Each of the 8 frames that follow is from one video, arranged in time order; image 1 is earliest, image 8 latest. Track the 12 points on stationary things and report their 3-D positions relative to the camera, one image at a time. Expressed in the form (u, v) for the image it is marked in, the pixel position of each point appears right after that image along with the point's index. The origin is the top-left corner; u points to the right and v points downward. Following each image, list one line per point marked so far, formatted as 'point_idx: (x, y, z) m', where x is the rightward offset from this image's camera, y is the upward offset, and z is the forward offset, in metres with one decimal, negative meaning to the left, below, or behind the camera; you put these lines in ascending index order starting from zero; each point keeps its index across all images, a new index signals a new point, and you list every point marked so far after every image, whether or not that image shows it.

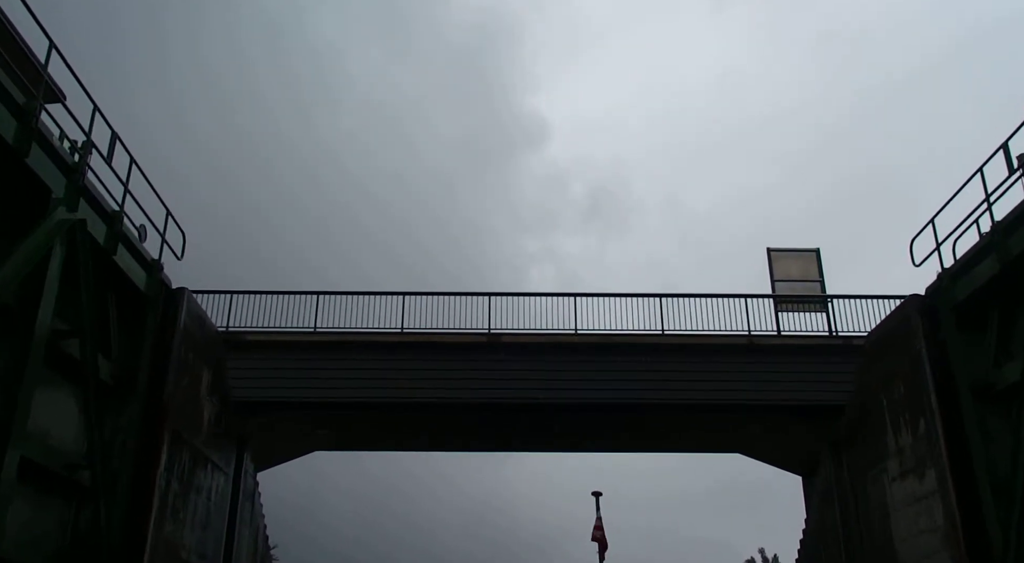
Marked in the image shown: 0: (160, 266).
0: (-6.4, +0.3, +15.1) m
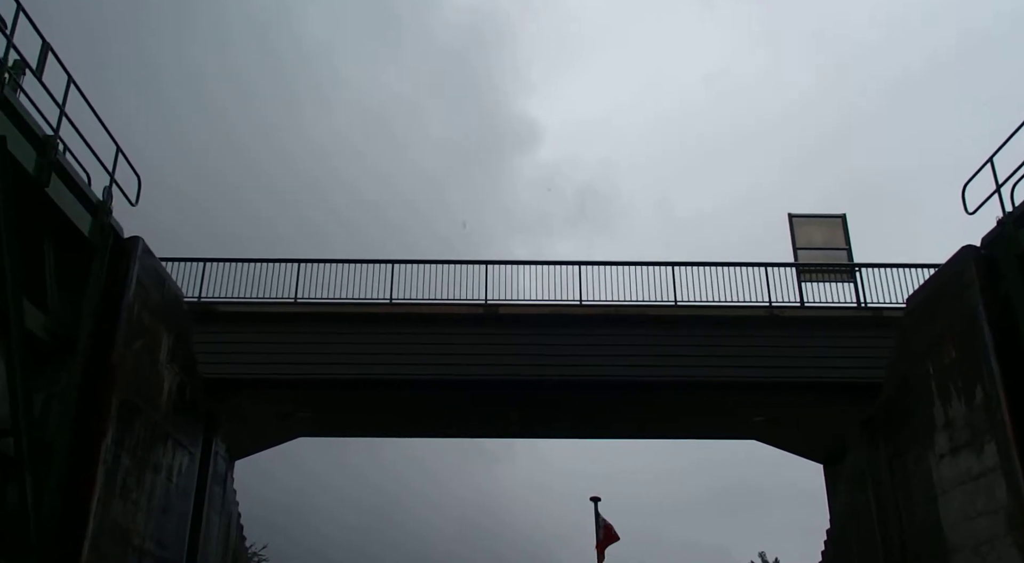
0: (-6.4, +1.1, +13.2) m
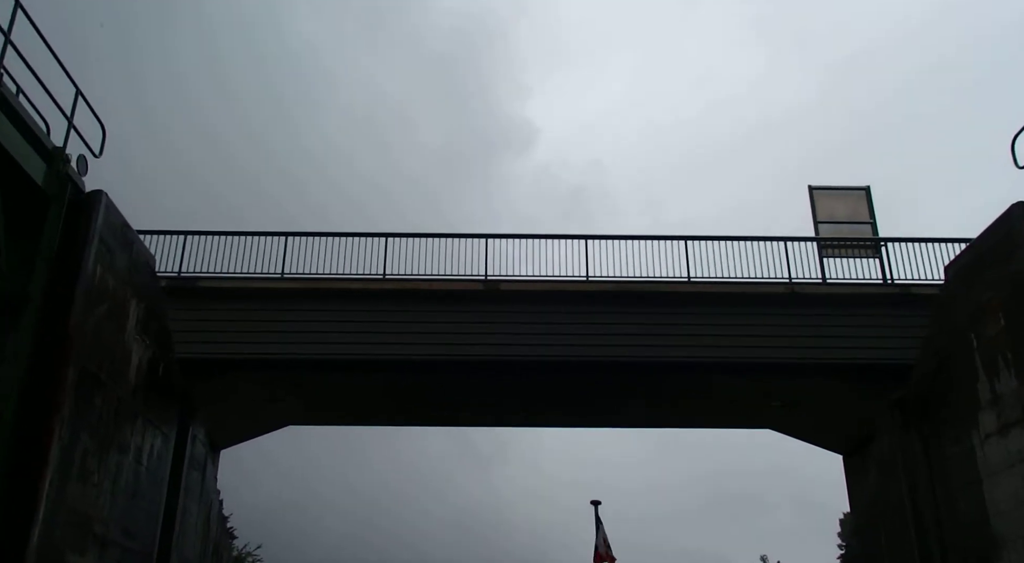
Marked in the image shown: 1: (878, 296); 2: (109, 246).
0: (-6.3, +1.8, +11.9) m
1: (+8.0, -0.3, +18.4) m
2: (-6.2, +0.5, +12.9) m
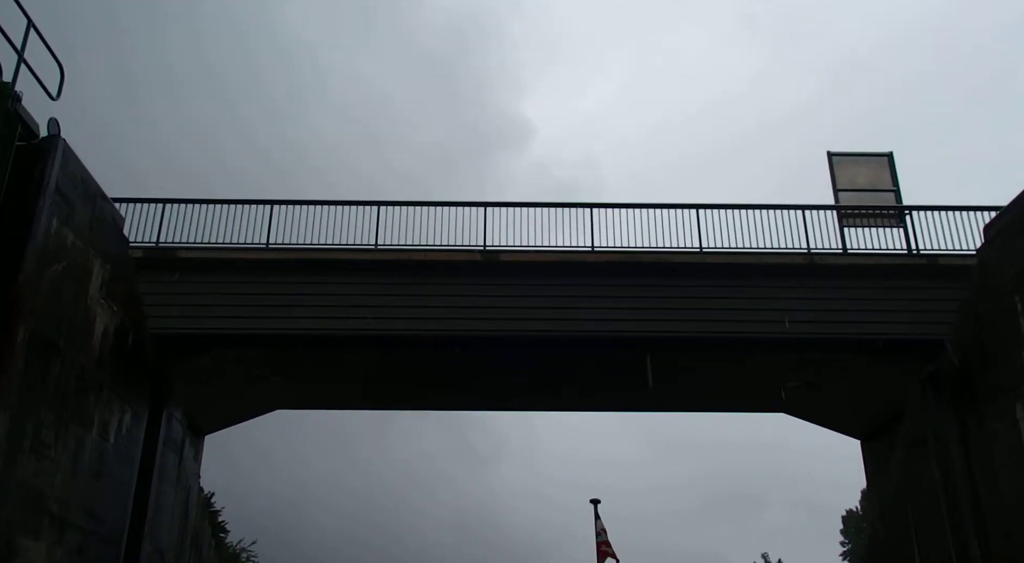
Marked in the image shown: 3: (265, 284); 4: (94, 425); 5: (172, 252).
0: (-6.3, +2.4, +10.7) m
1: (+8.0, +0.3, +17.2) m
2: (-6.2, +1.2, +11.7) m
3: (-5.2, -0.1, +17.7) m
4: (-6.3, -2.1, +12.5) m
5: (-7.1, +0.6, +17.6) m
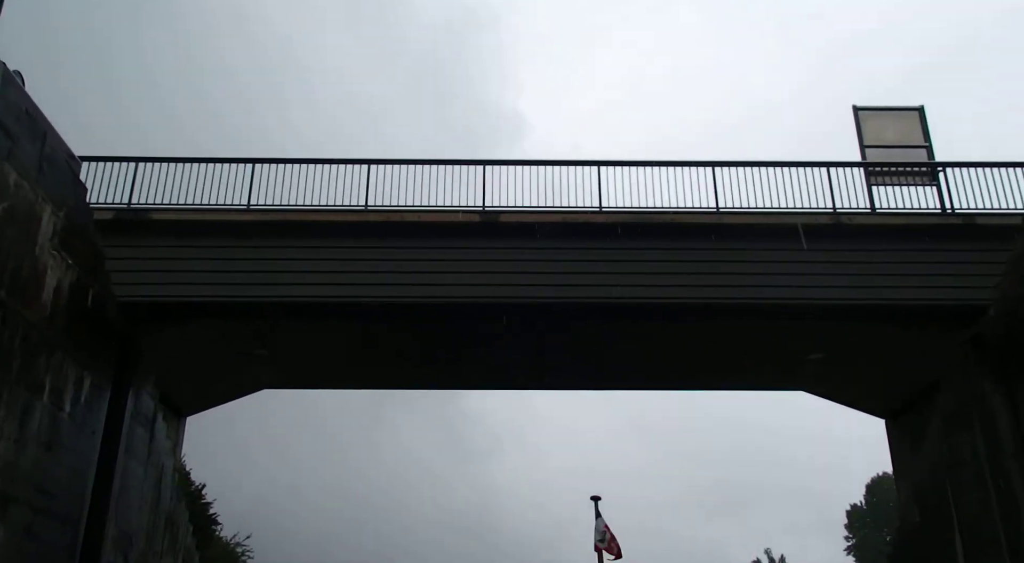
0: (-6.3, +3.1, +9.3) m
1: (+8.0, +1.1, +15.9) m
2: (-6.2, +1.8, +10.3) m
3: (-5.2, +0.7, +16.3) m
4: (-6.2, -1.5, +11.2) m
5: (-7.1, +1.3, +16.2) m
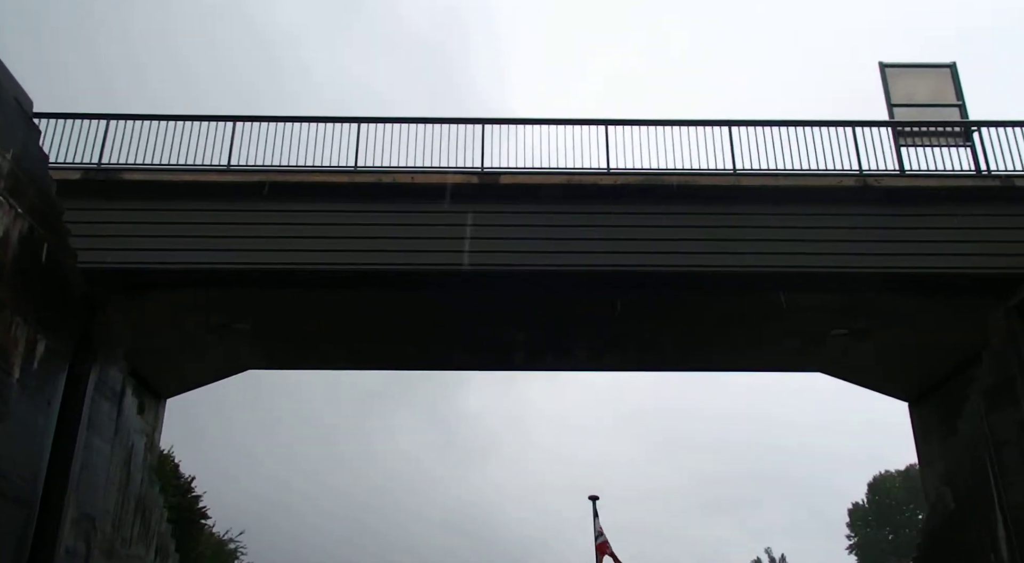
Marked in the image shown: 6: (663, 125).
0: (-6.3, +3.7, +8.1) m
1: (+8.1, +1.6, +14.7) m
2: (-6.1, +2.5, +9.1) m
3: (-5.2, +1.3, +15.1) m
4: (-6.2, -0.8, +9.9) m
5: (-7.1, +1.9, +15.0) m
6: (+2.8, +2.9, +15.7) m
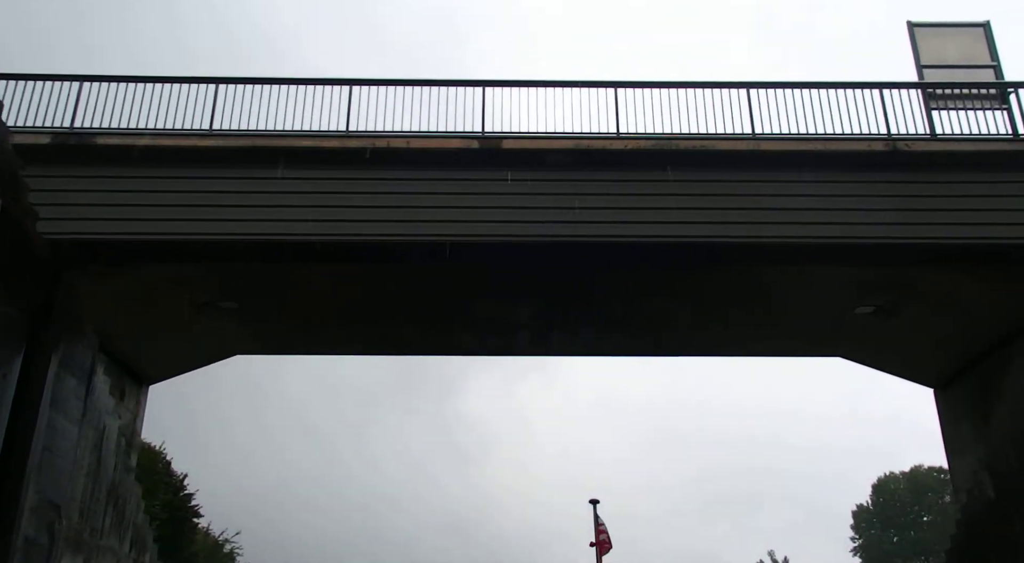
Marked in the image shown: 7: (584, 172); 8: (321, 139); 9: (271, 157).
0: (-6.2, +4.2, +7.1) m
1: (+8.1, +2.1, +13.6) m
2: (-6.1, +2.9, +8.1) m
3: (-5.1, +1.7, +14.0) m
4: (-6.2, -0.4, +8.9) m
5: (-7.0, +2.4, +13.9) m
6: (+2.9, +3.4, +14.6) m
7: (+1.2, +1.9, +14.2) m
8: (-3.2, +2.4, +14.2) m
9: (-4.1, +2.1, +14.2) m
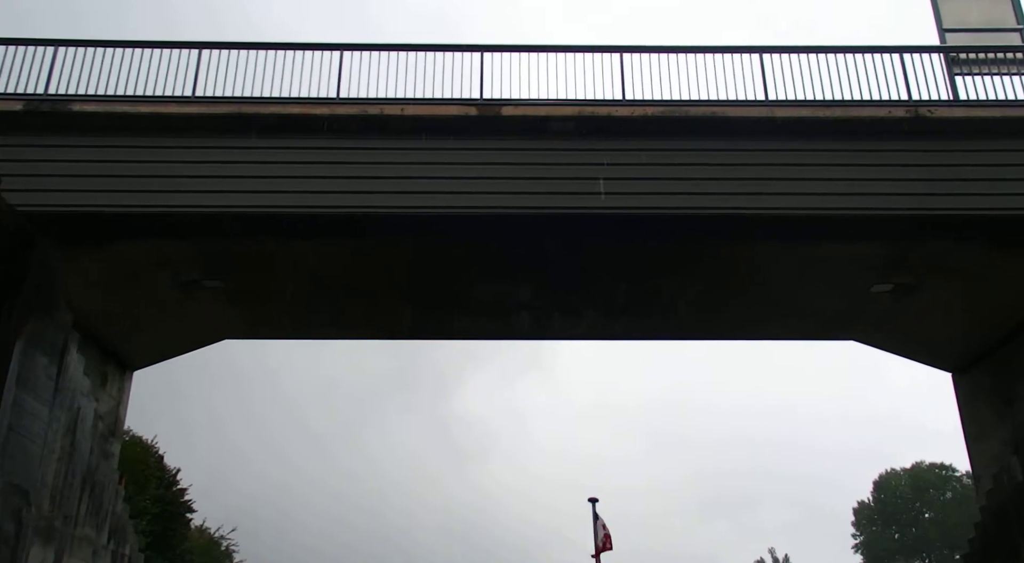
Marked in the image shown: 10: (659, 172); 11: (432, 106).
0: (-6.2, +4.5, +6.3) m
1: (+8.1, +2.5, +12.8) m
2: (-6.1, +3.3, +7.3) m
3: (-5.1, +2.1, +13.3) m
4: (-6.2, 0.0, +8.1) m
5: (-7.0, +2.8, +13.1) m
6: (+2.9, +3.8, +13.9) m
7: (+1.2, +2.3, +13.4) m
8: (-3.2, +2.8, +13.5) m
9: (-4.1, +2.5, +13.4) m
10: (+2.3, +1.7, +13.2) m
11: (-1.3, +2.8, +13.4) m
